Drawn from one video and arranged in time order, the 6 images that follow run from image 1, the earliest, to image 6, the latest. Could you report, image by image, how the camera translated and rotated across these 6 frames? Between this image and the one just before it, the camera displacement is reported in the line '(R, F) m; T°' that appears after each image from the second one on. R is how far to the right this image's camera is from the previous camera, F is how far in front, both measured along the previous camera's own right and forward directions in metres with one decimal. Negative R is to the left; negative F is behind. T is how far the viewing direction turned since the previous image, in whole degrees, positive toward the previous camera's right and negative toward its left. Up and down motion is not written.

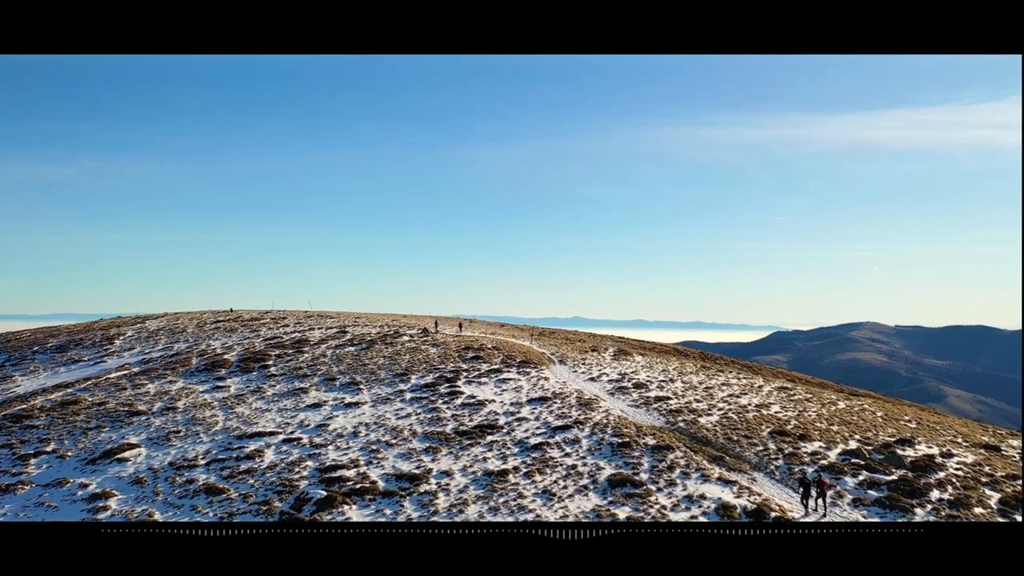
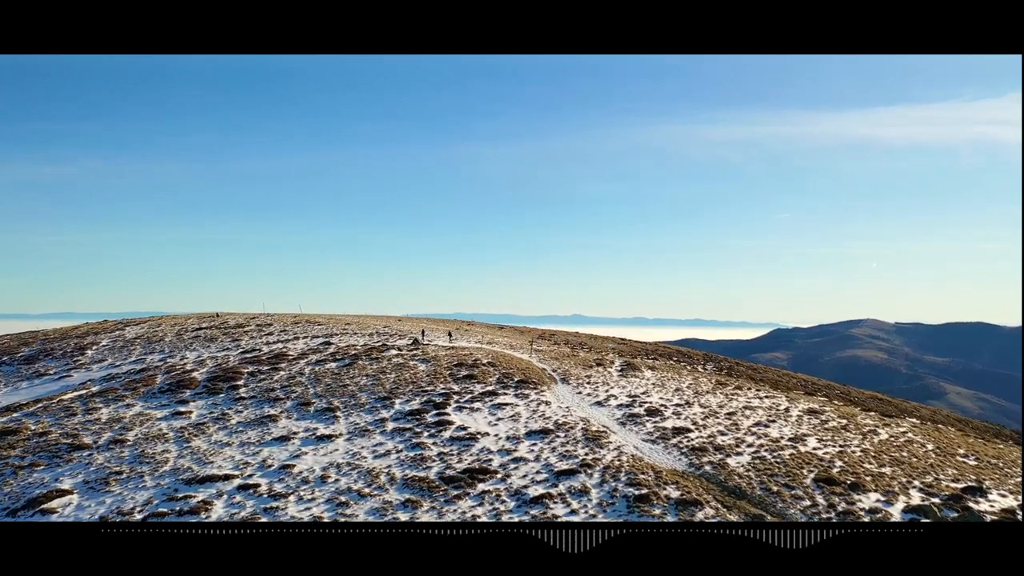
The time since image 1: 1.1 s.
(0.0, +0.6) m; 0°
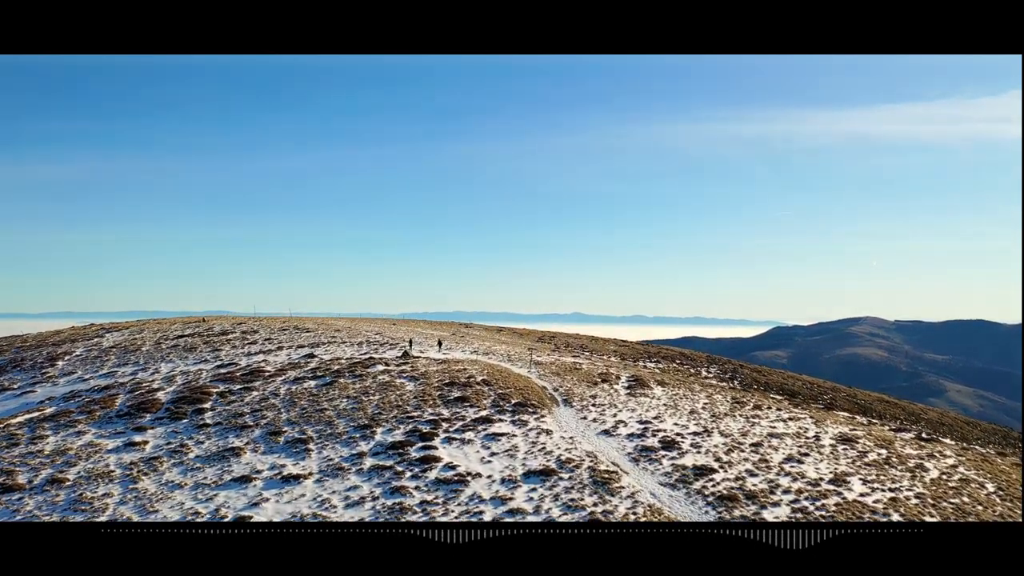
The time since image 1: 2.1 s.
(0.0, +0.6) m; 0°
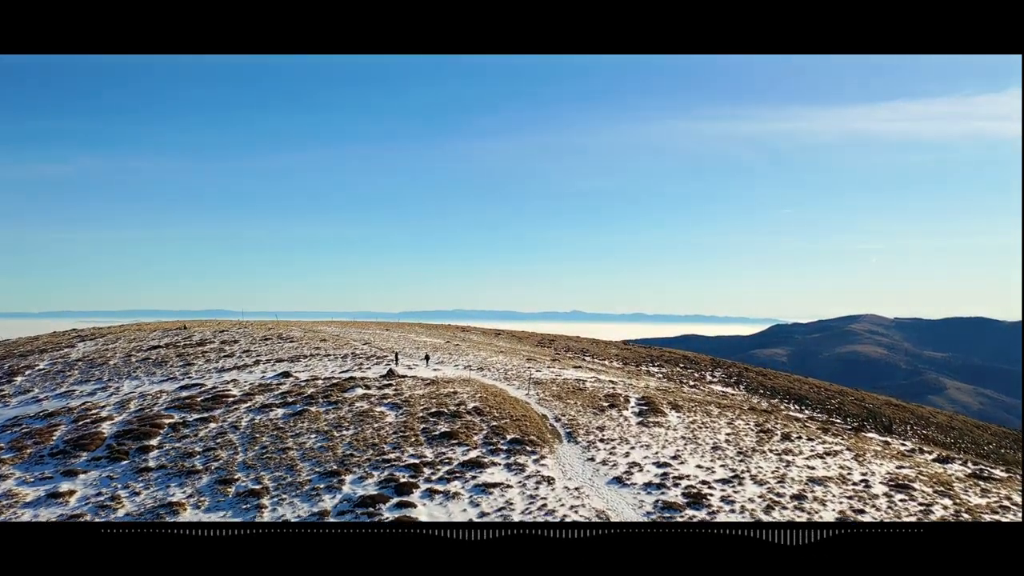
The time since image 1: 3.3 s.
(0.0, +0.7) m; 0°
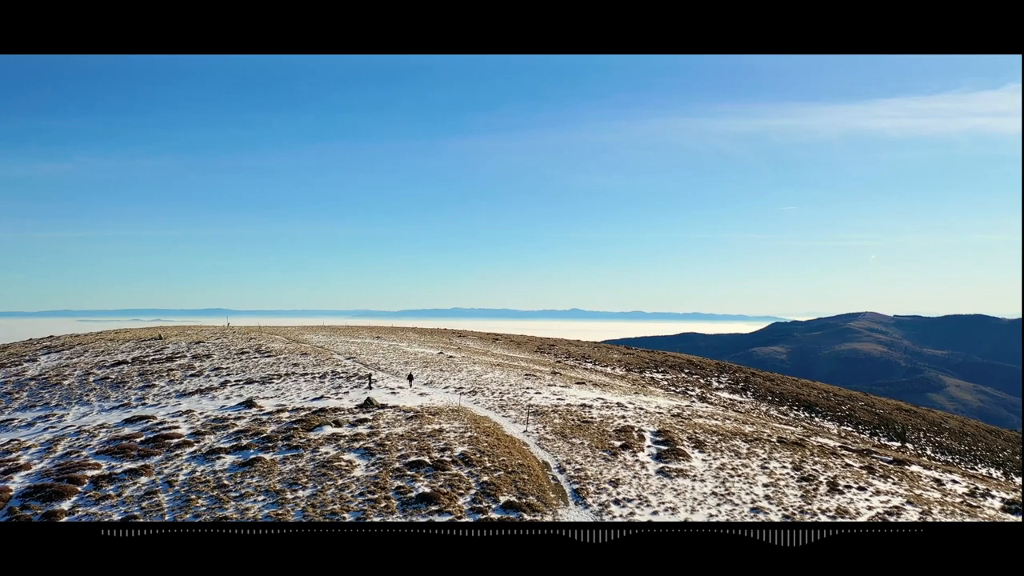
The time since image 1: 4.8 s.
(0.0, +0.8) m; 0°
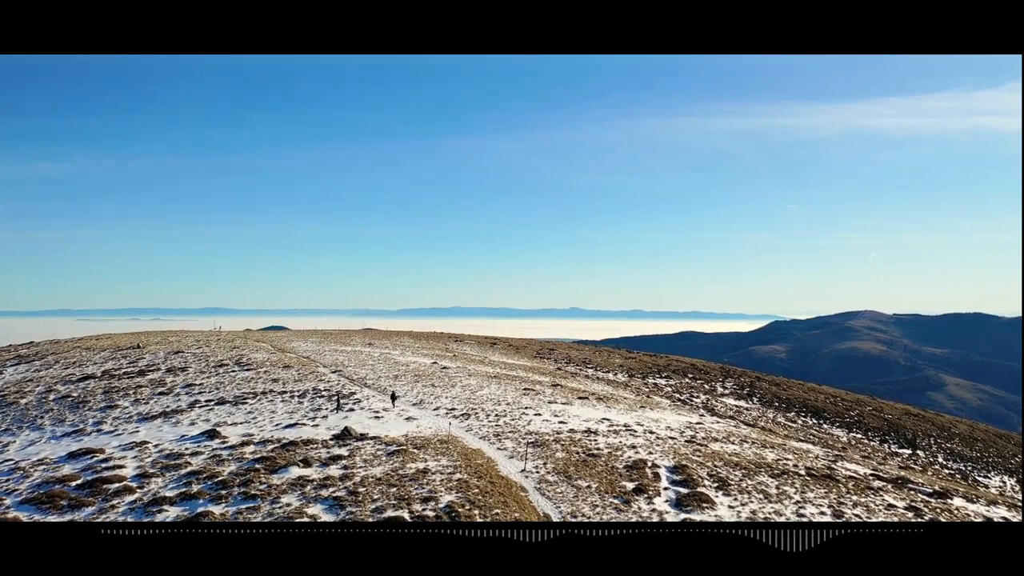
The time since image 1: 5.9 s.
(0.0, +0.6) m; 0°
